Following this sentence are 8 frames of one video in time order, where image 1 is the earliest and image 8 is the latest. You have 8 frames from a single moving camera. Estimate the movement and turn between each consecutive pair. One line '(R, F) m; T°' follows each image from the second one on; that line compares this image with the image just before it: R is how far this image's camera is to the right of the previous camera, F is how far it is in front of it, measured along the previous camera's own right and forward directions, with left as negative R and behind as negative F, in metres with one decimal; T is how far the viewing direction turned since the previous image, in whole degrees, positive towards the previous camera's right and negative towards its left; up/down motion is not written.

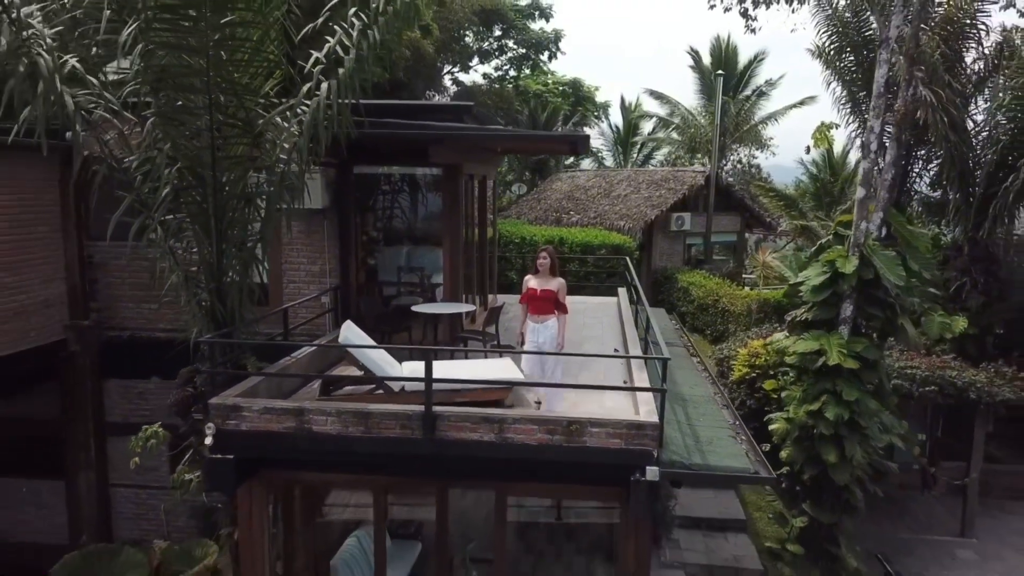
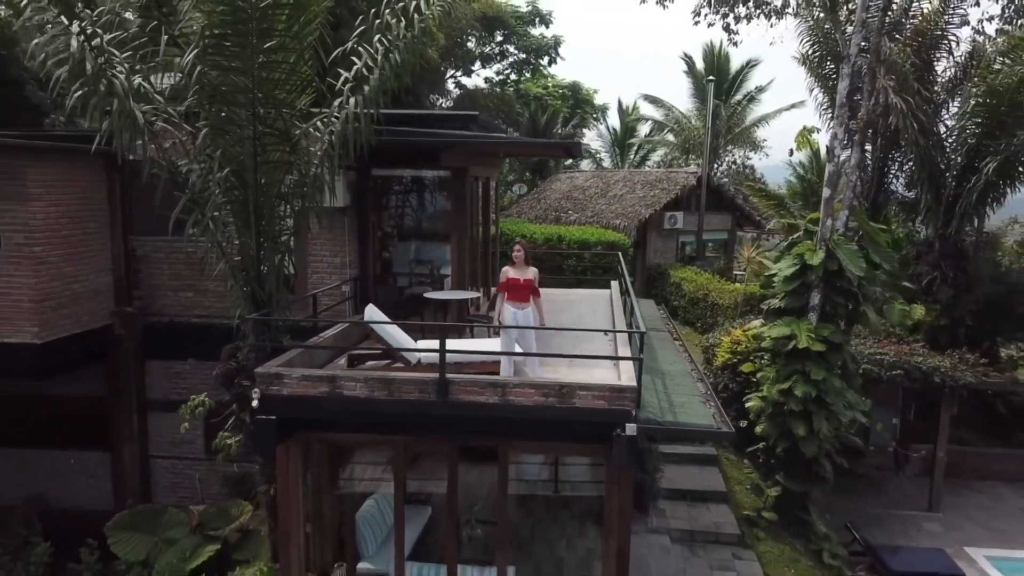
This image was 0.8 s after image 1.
(0.0, -0.9) m; 0°
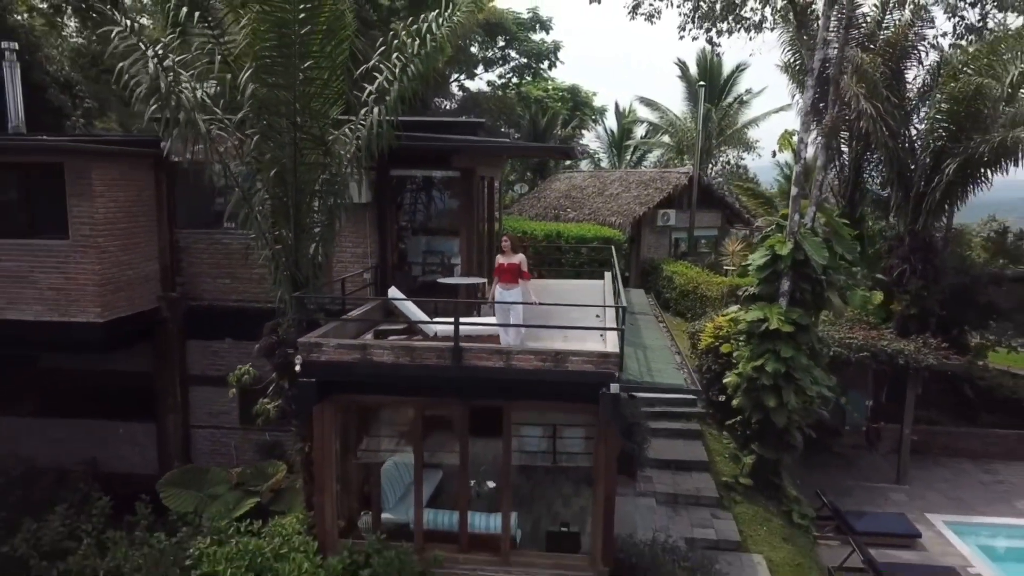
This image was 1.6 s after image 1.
(0.0, -1.1) m; 0°
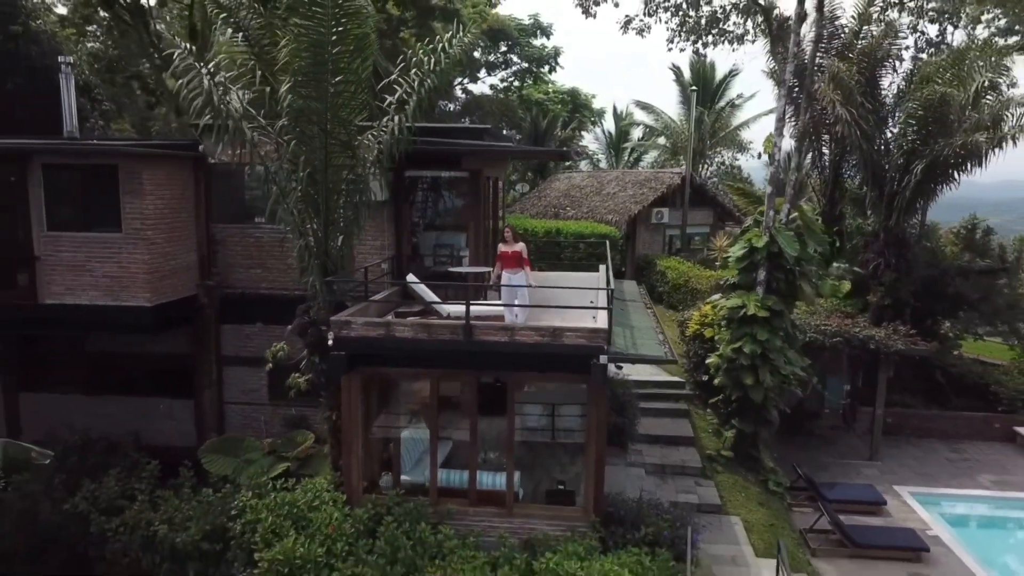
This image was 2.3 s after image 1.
(0.0, -1.1) m; 0°
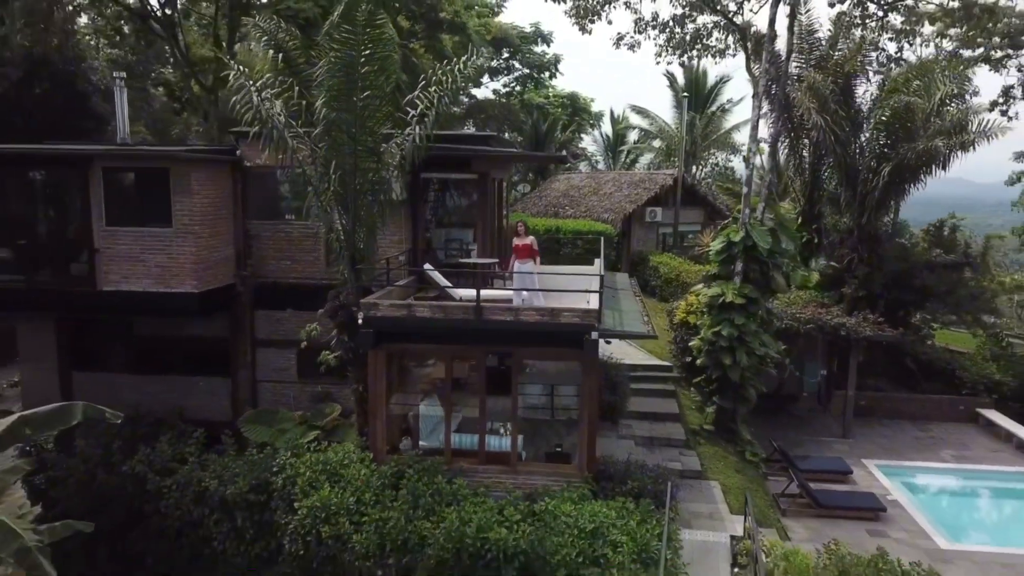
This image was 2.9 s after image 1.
(0.0, -1.3) m; 0°
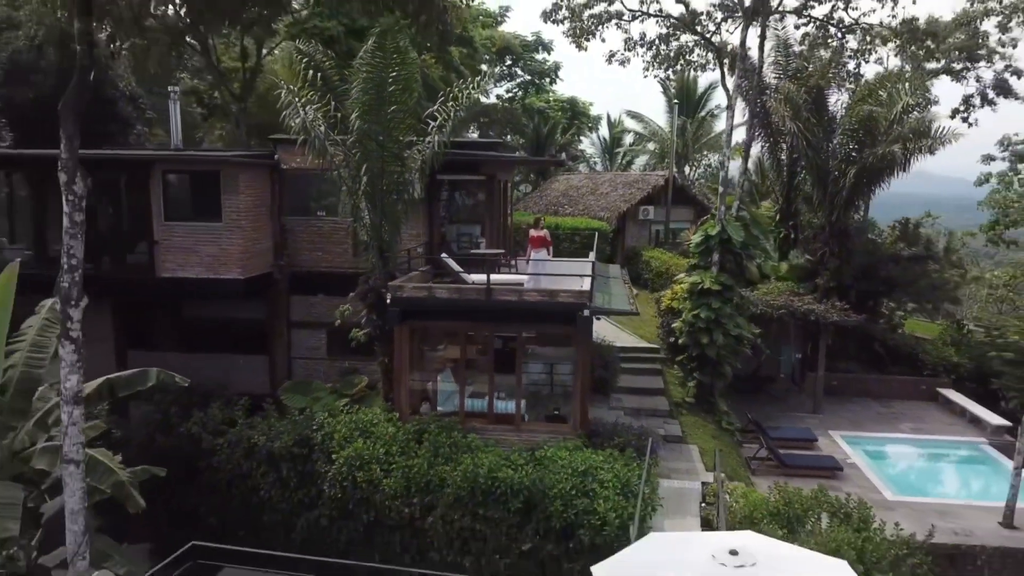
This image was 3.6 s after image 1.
(-0.1, -1.7) m; 0°
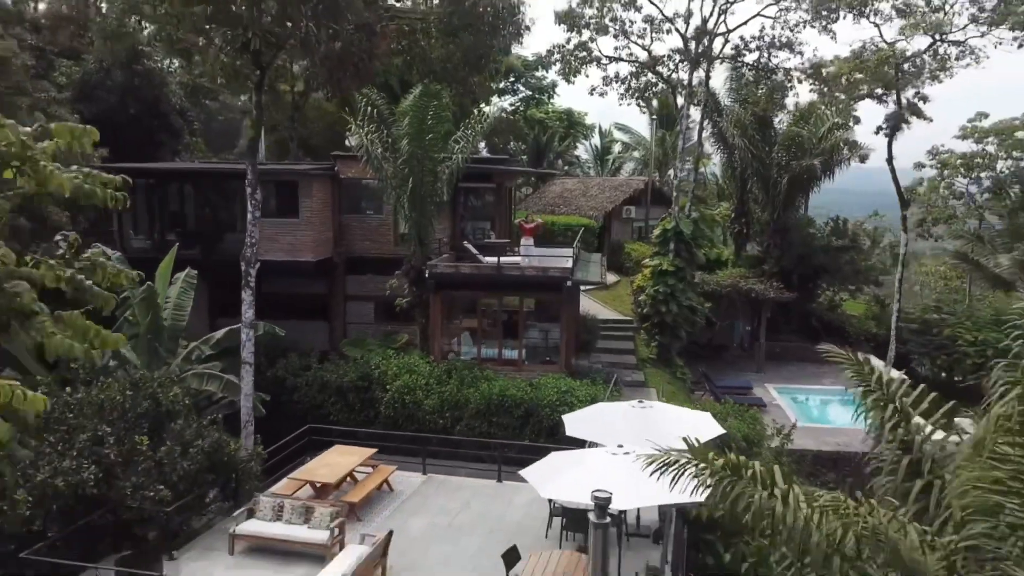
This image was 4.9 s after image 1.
(0.0, -4.3) m; 0°
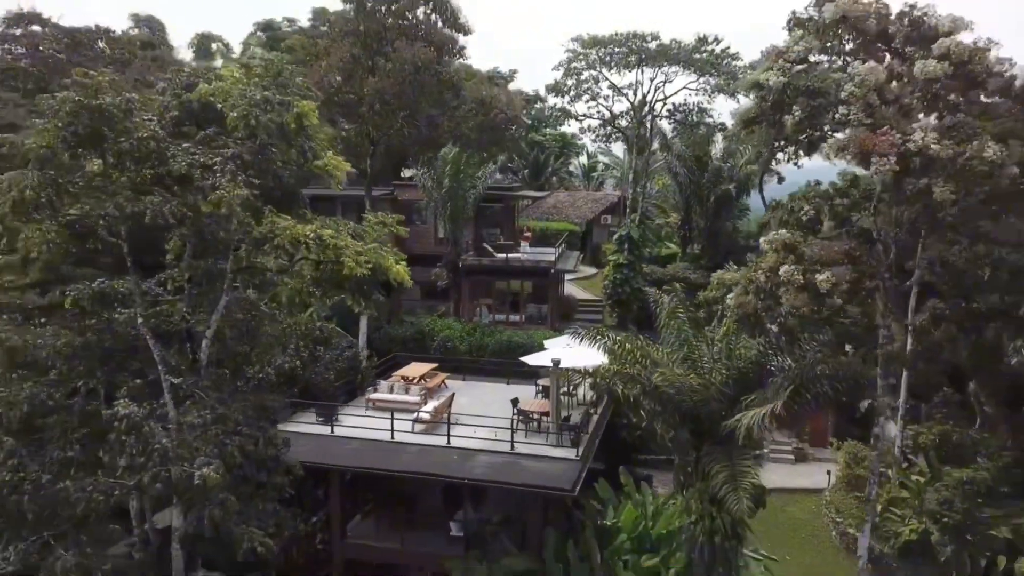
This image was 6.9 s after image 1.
(0.0, -8.2) m; 0°
